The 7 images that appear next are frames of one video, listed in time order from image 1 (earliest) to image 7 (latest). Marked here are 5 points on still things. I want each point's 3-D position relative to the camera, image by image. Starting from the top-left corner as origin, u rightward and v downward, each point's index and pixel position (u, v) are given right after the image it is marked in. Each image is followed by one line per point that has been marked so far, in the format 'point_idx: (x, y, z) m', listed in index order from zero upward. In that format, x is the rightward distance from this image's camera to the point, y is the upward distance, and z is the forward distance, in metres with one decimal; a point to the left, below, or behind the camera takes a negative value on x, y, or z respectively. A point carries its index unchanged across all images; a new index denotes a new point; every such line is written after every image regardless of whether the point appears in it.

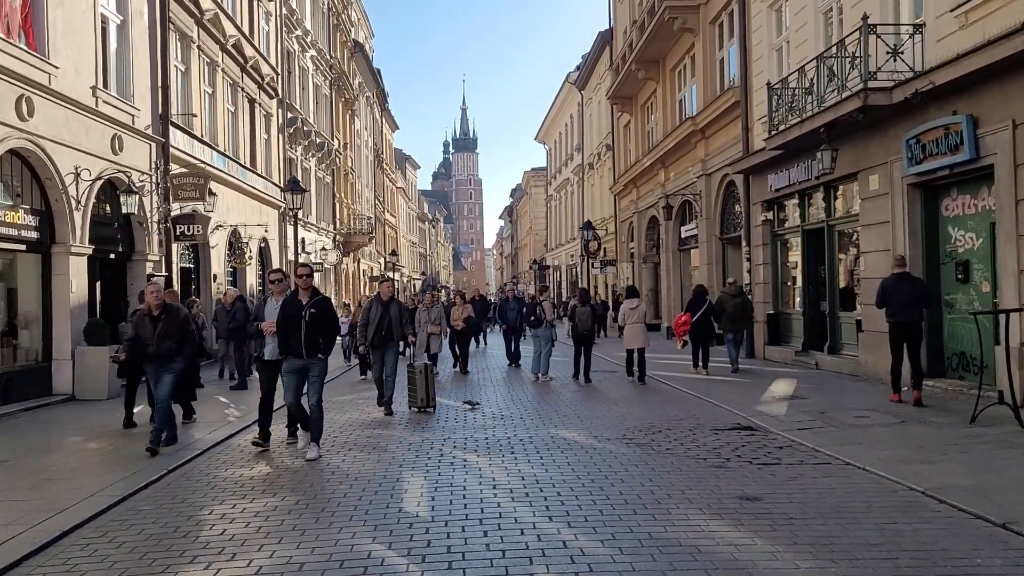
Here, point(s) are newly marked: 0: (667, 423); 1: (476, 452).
0: (+1.8, -1.6, +10.2) m
1: (-0.3, -1.6, +8.4) m
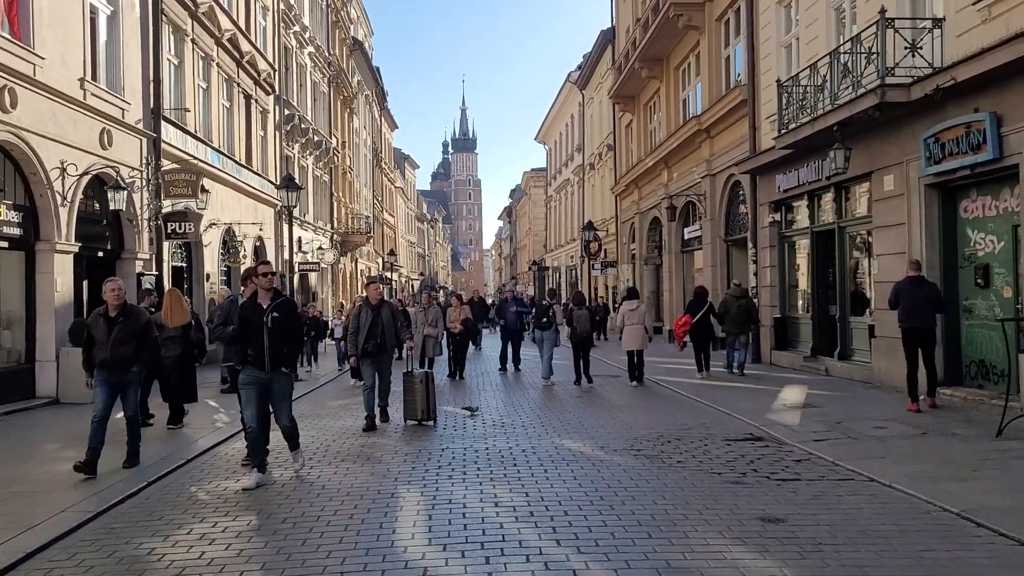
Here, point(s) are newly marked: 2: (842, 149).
0: (+1.8, -1.6, +9.7) m
1: (-0.3, -1.6, +7.9) m
2: (+5.0, +2.1, +13.2) m
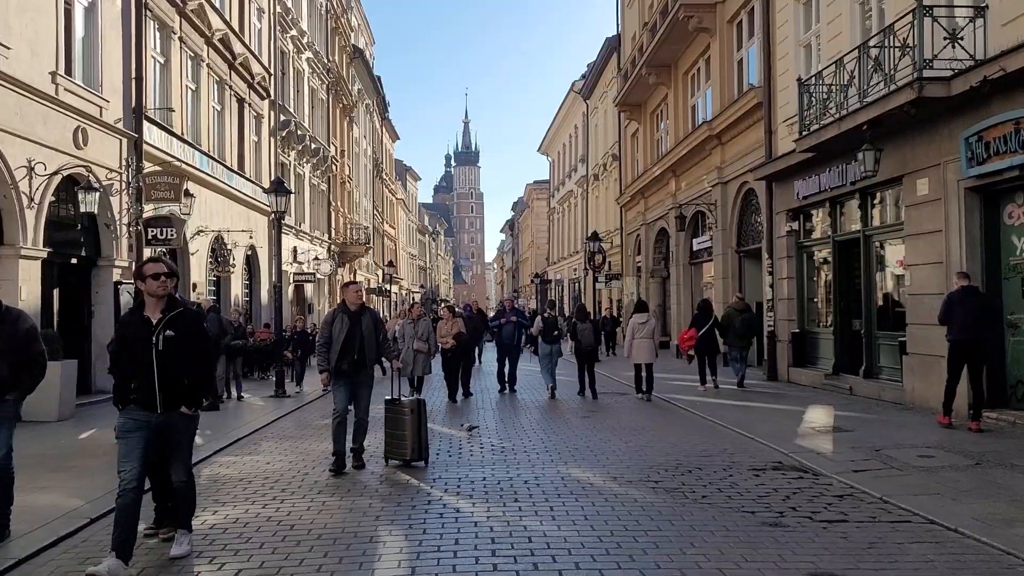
0: (+1.8, -1.7, +8.7) m
1: (-0.3, -1.7, +6.9) m
2: (+5.0, +1.9, +12.2) m
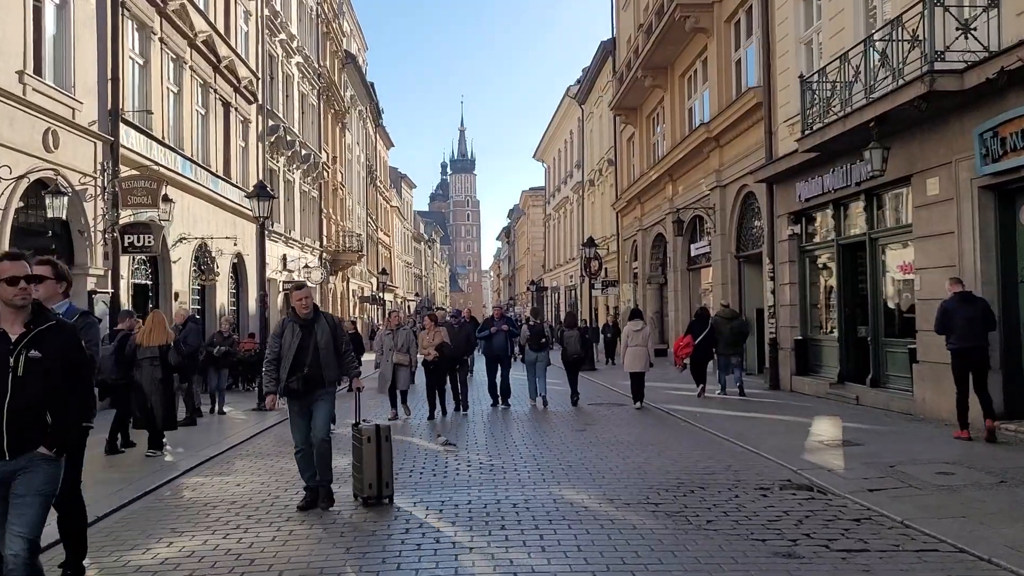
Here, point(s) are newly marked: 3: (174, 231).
0: (+1.7, -1.8, +8.1) m
1: (-0.4, -1.7, +6.3) m
2: (+4.9, +1.9, +11.6) m
3: (-7.2, +1.2, +18.6) m
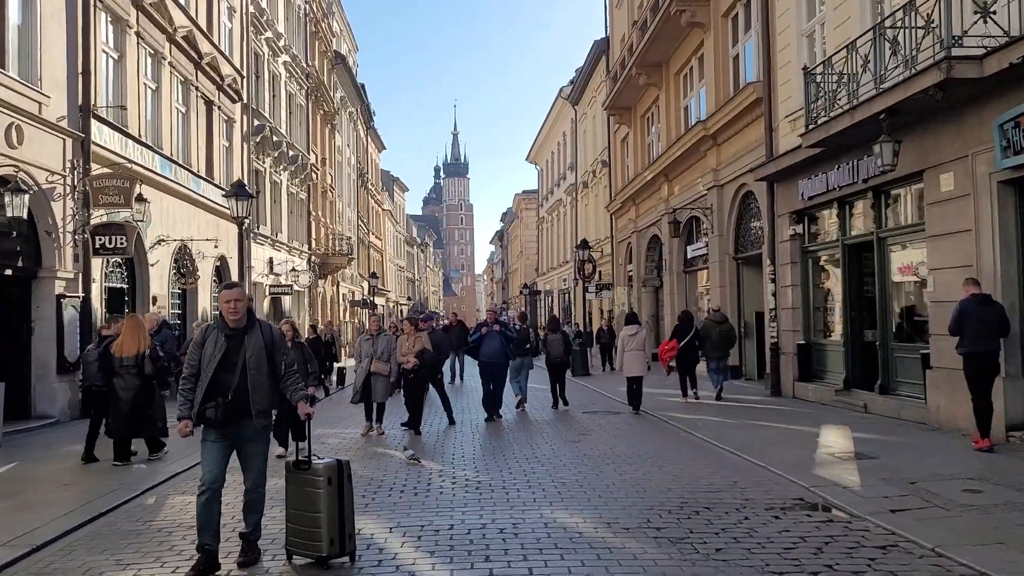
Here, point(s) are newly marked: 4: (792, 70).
0: (+1.6, -1.8, +7.4) m
1: (-0.5, -1.7, +5.6) m
2: (+4.7, +1.8, +11.0) m
3: (-7.4, +1.1, +17.8) m
4: (+5.0, +3.9, +15.5) m
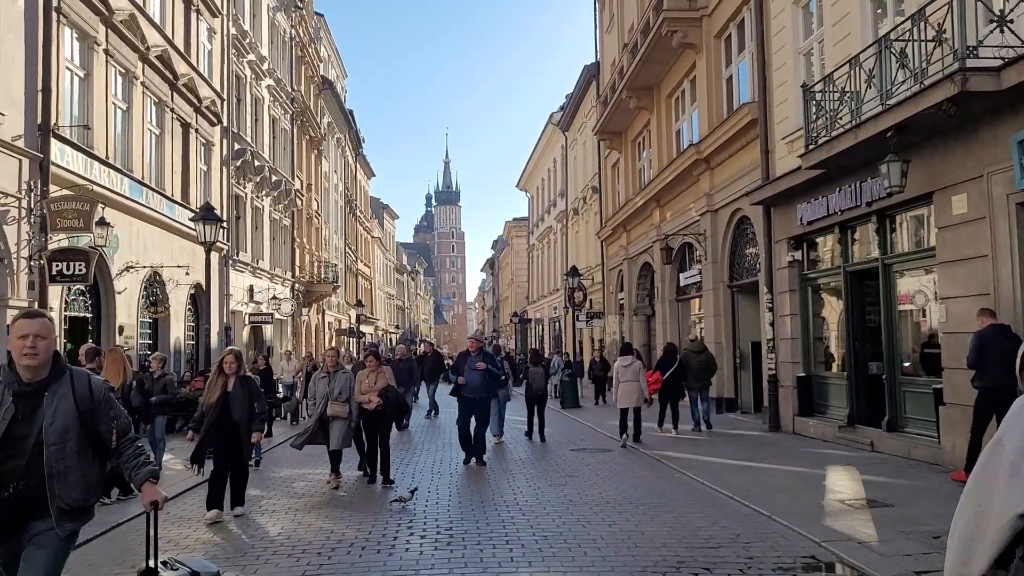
0: (+1.4, -2.0, +6.5) m
1: (-0.7, -1.9, +4.7) m
2: (+4.5, +1.5, +10.3) m
3: (-7.7, +0.6, +17.0) m
4: (+4.7, +3.4, +14.8) m
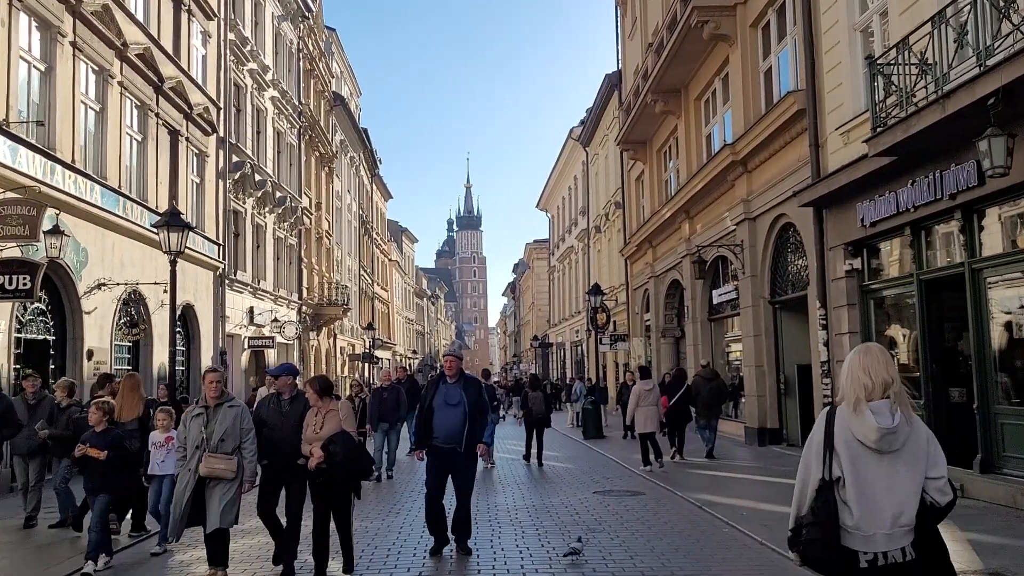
0: (+1.4, -2.0, +4.5) m
1: (-0.8, -1.8, +2.7) m
2: (+4.6, +1.4, +8.2) m
3: (-7.4, +0.2, +15.2) m
4: (+4.9, +3.2, +12.8) m
